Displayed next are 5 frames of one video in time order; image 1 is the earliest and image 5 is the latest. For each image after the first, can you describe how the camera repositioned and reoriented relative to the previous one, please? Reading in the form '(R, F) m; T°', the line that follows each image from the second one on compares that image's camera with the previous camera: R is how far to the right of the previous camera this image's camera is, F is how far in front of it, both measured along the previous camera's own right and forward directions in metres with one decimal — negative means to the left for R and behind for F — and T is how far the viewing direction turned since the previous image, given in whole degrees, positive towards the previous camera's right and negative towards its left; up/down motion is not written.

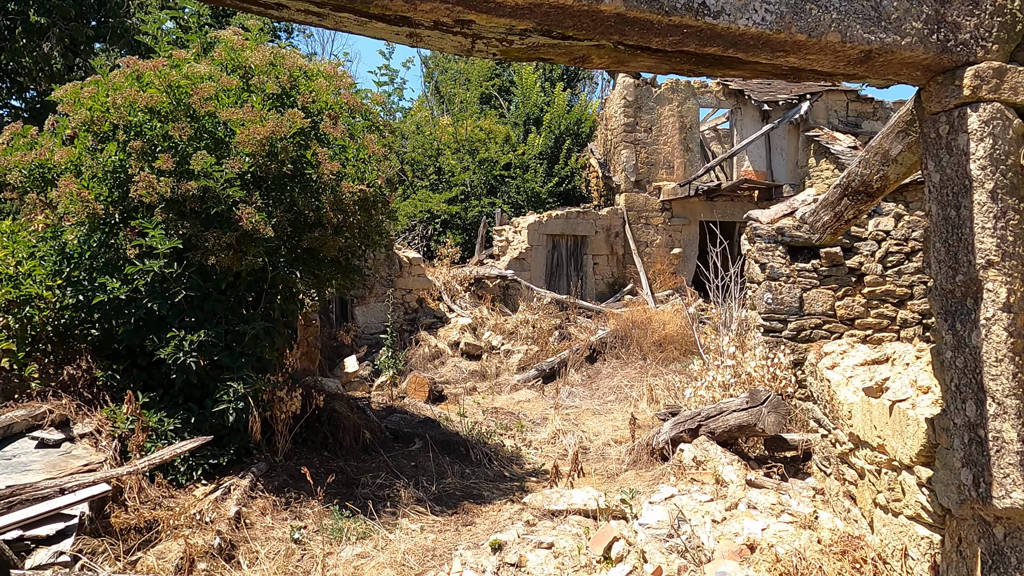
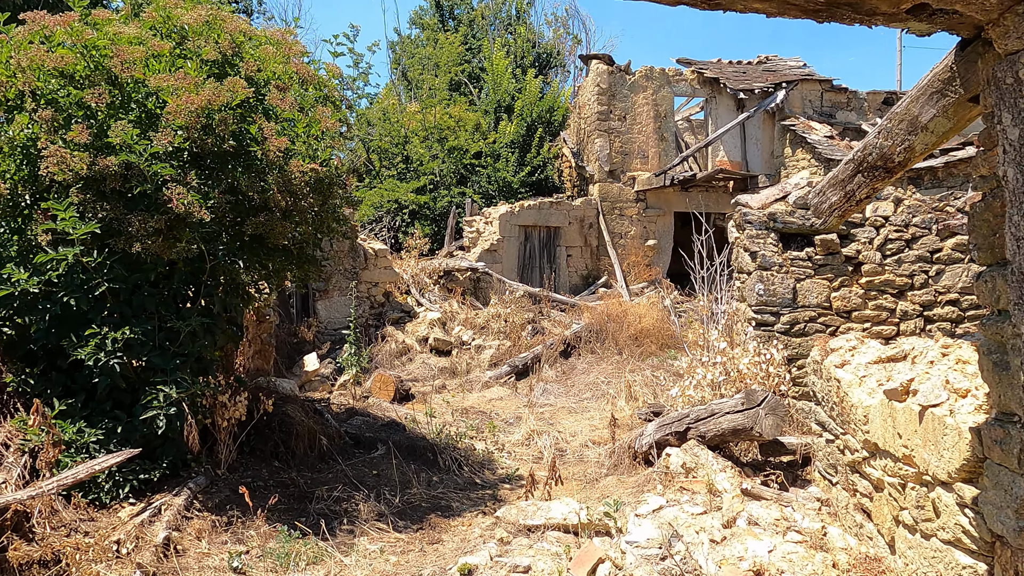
(0.0, +0.4) m; +2°
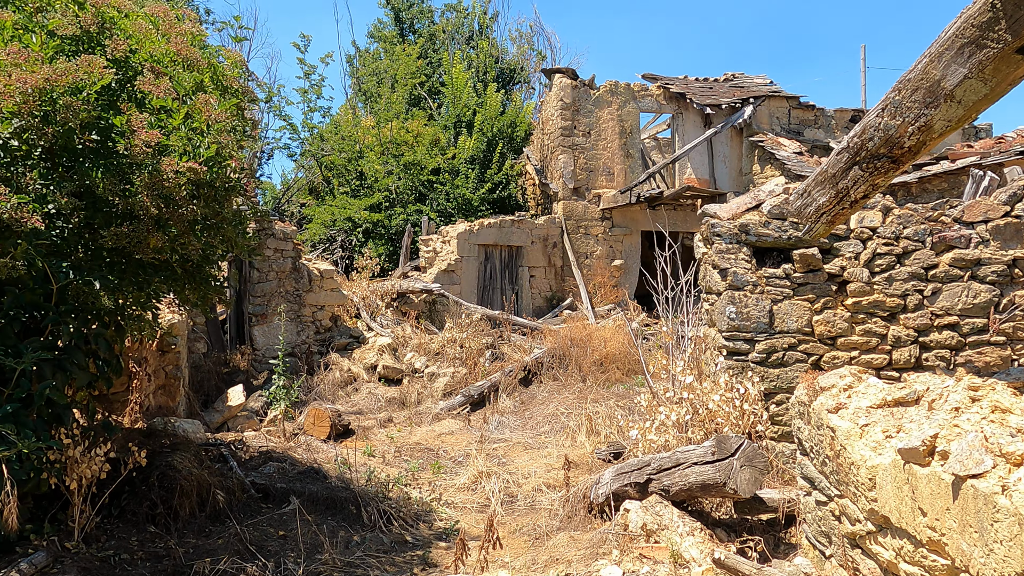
(+0.2, +0.6) m; +2°
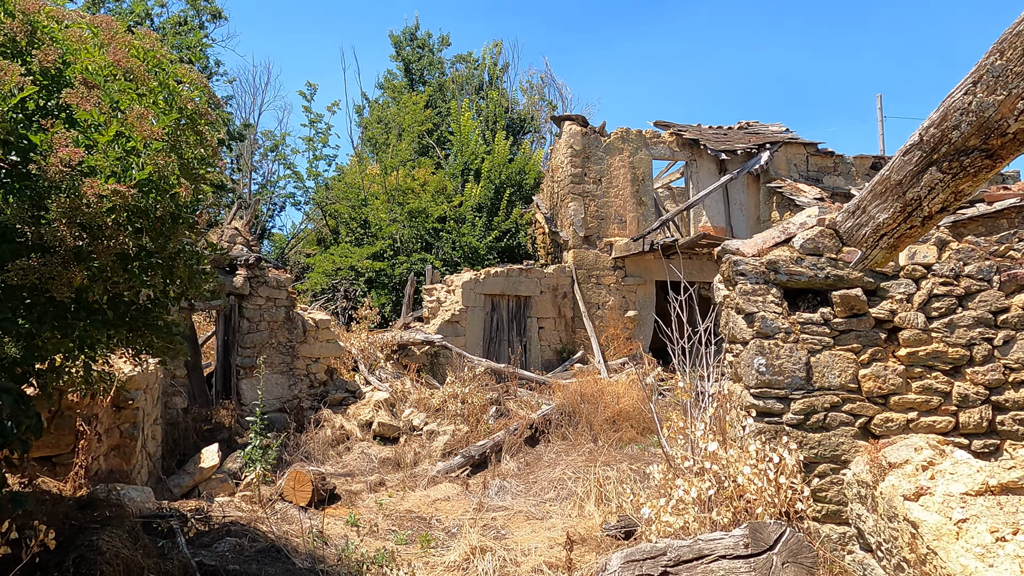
(+0.1, +0.5) m; -1°
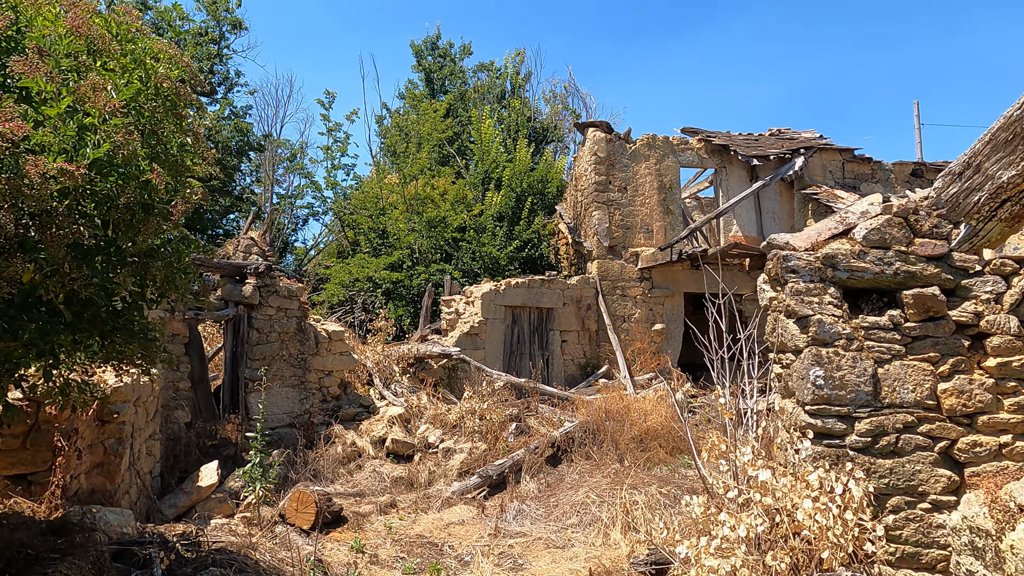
(0.0, +0.4) m; -2°
